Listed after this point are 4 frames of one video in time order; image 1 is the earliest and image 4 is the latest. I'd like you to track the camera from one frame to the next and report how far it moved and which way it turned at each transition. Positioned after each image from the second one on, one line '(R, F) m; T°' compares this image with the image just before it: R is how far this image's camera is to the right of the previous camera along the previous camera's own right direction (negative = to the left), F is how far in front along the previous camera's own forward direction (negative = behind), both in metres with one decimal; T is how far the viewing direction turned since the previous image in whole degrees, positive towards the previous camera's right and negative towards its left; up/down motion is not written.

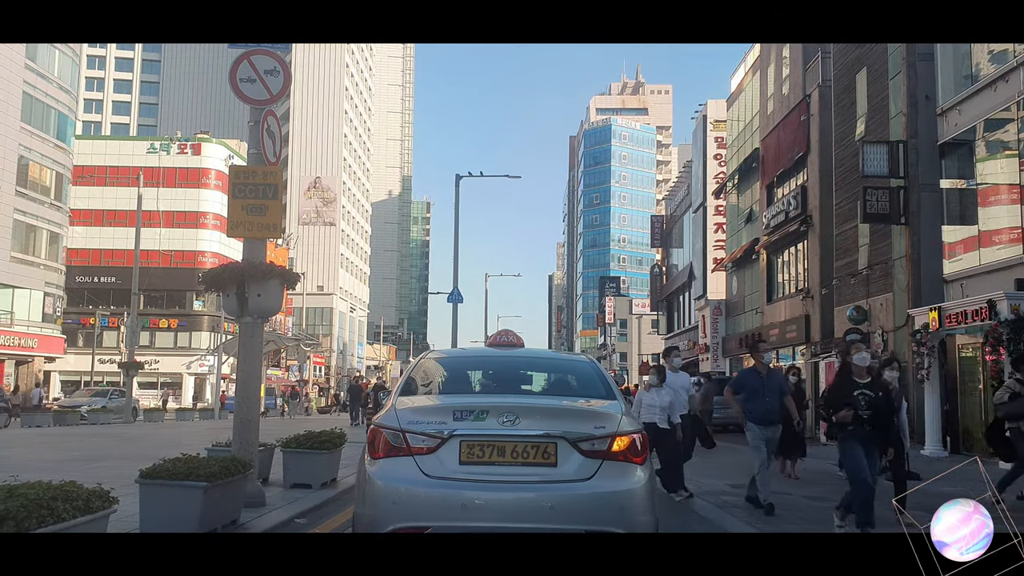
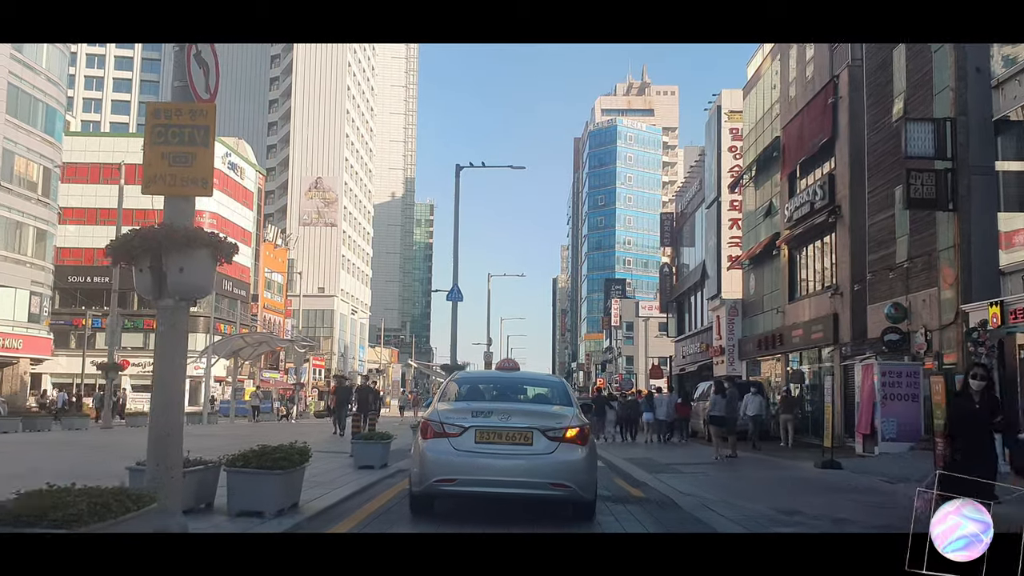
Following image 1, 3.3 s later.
(0.0, +2.1) m; 0°
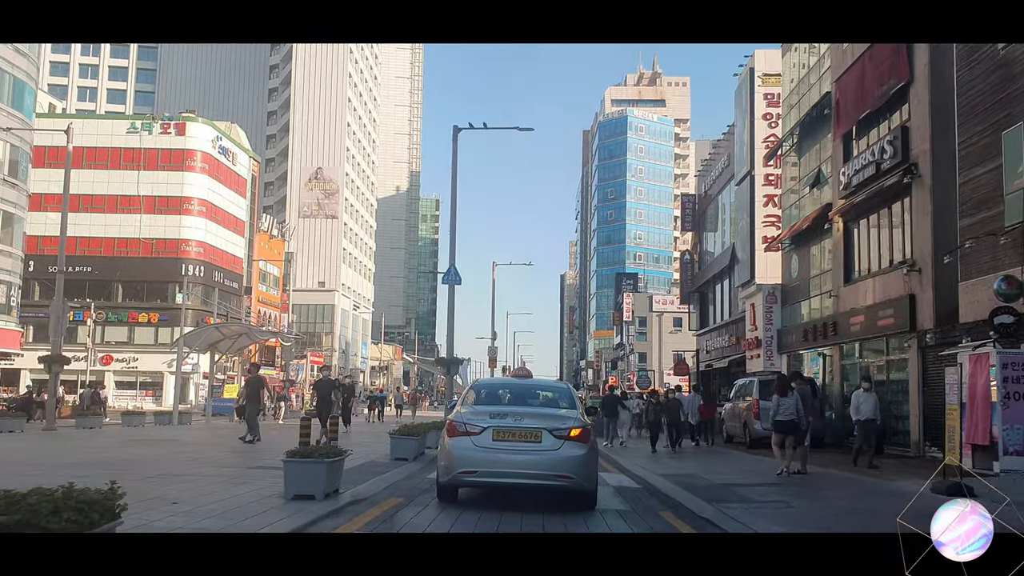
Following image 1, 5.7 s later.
(0.0, +4.4) m; 0°
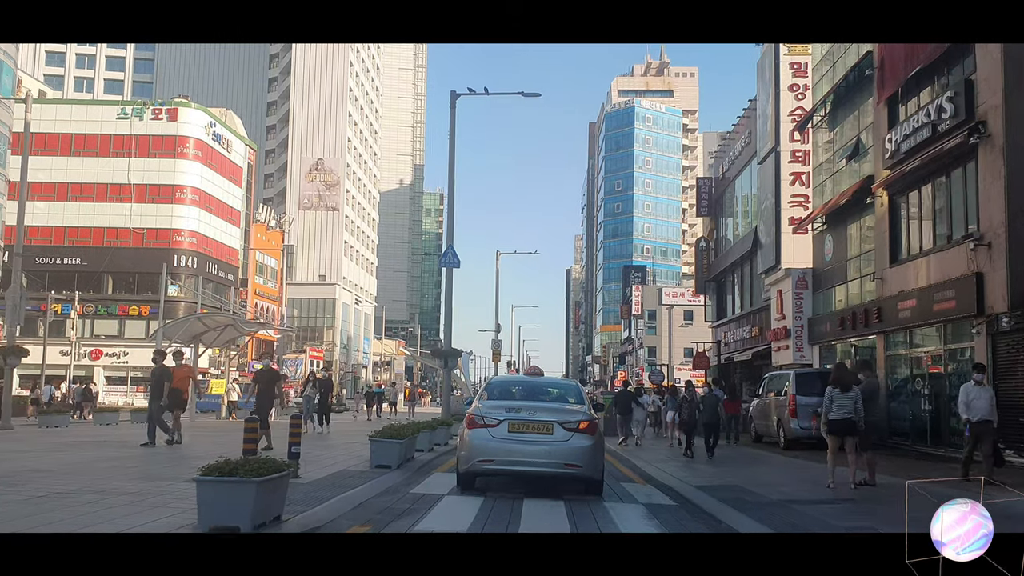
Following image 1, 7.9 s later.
(0.0, +2.7) m; 0°
